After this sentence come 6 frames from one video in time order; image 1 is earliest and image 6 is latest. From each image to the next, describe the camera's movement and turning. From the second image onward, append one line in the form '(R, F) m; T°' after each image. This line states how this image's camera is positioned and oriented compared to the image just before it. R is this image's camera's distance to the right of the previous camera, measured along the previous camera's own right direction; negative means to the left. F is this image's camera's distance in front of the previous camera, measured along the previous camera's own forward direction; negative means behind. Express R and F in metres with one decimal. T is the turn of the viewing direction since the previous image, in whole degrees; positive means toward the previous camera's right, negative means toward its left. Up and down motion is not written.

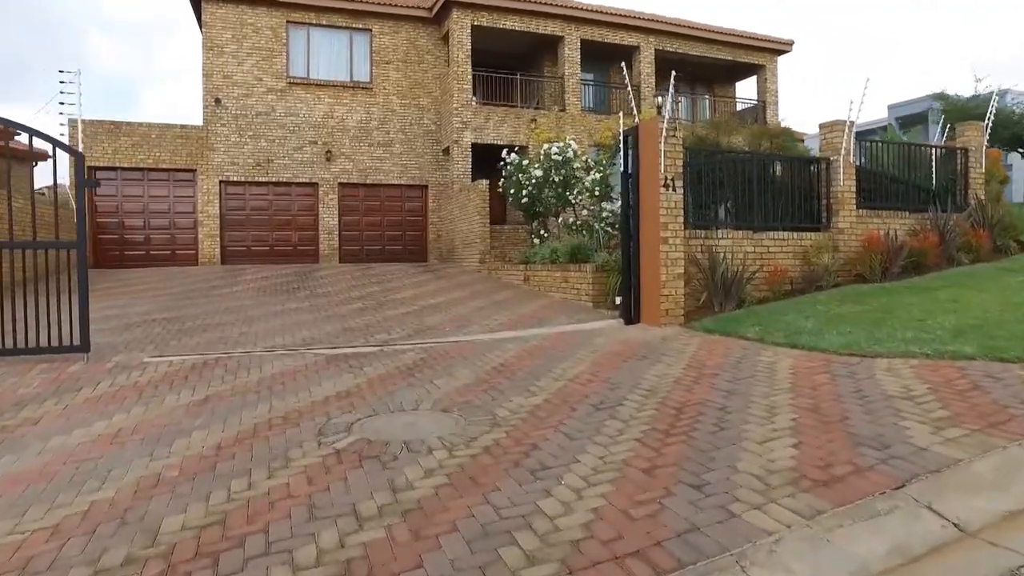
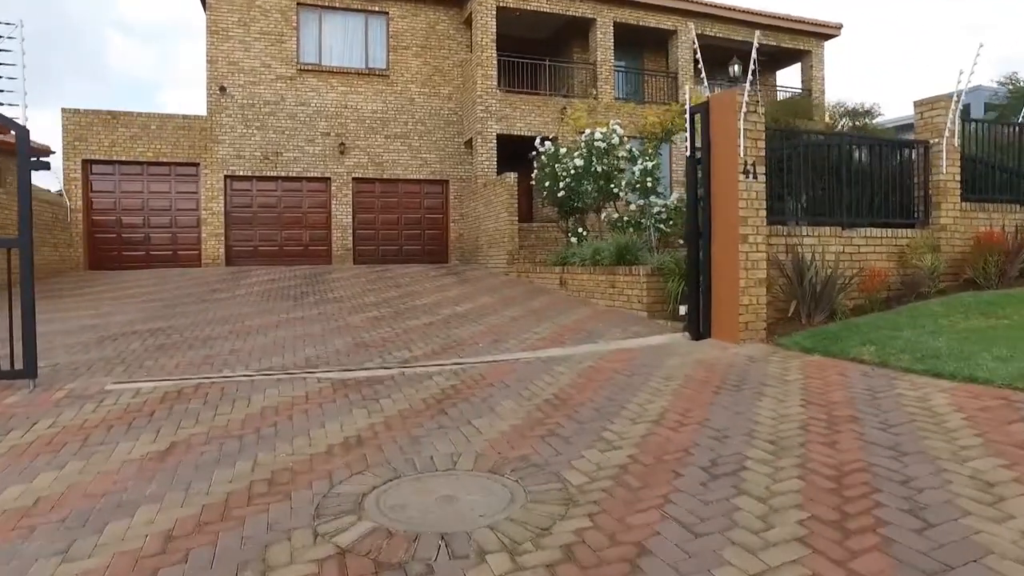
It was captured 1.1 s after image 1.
(-0.4, +1.6) m; -1°
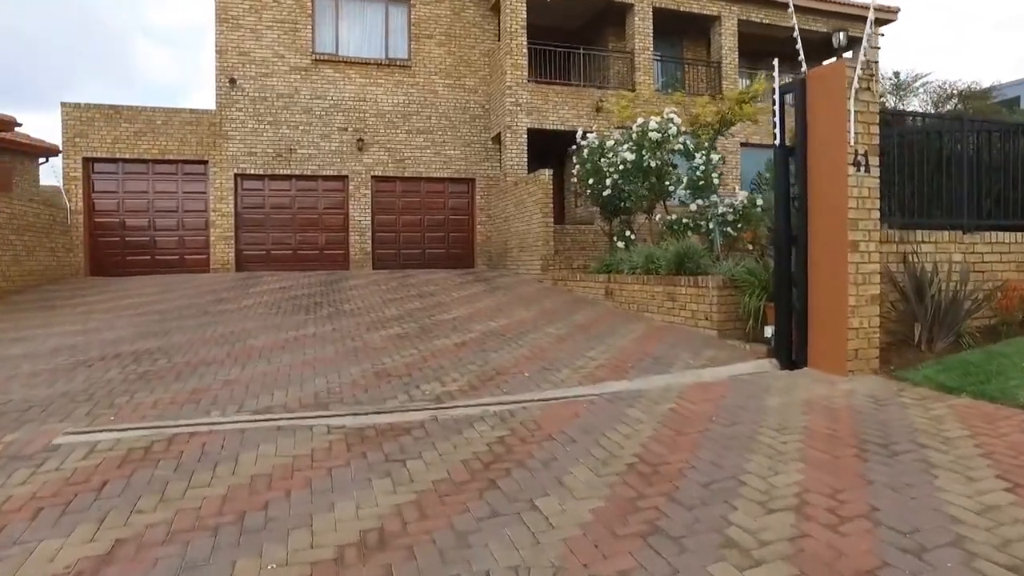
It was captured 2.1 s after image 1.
(-0.3, +1.4) m; -2°
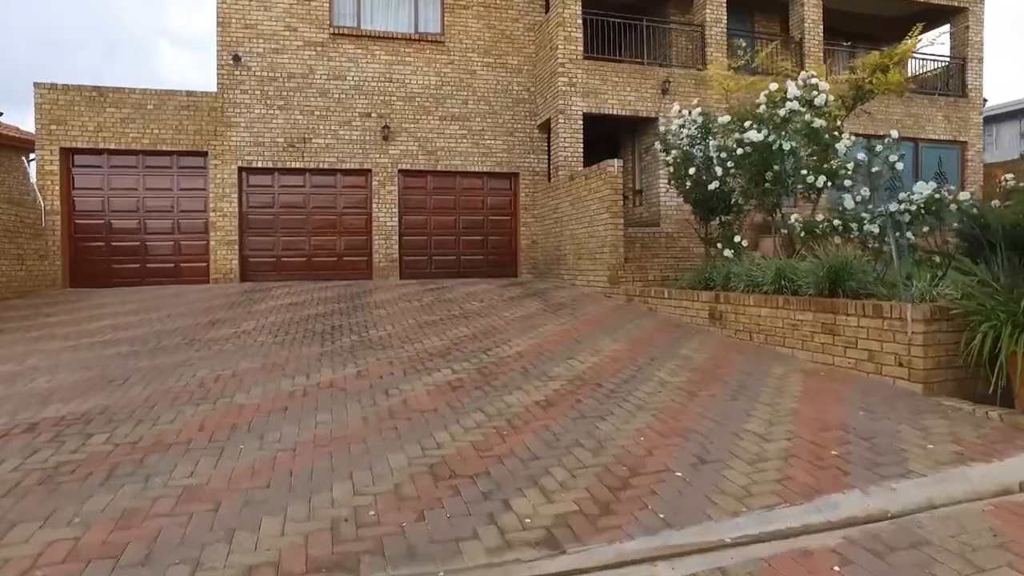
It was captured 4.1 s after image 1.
(-0.8, +2.6) m; -1°
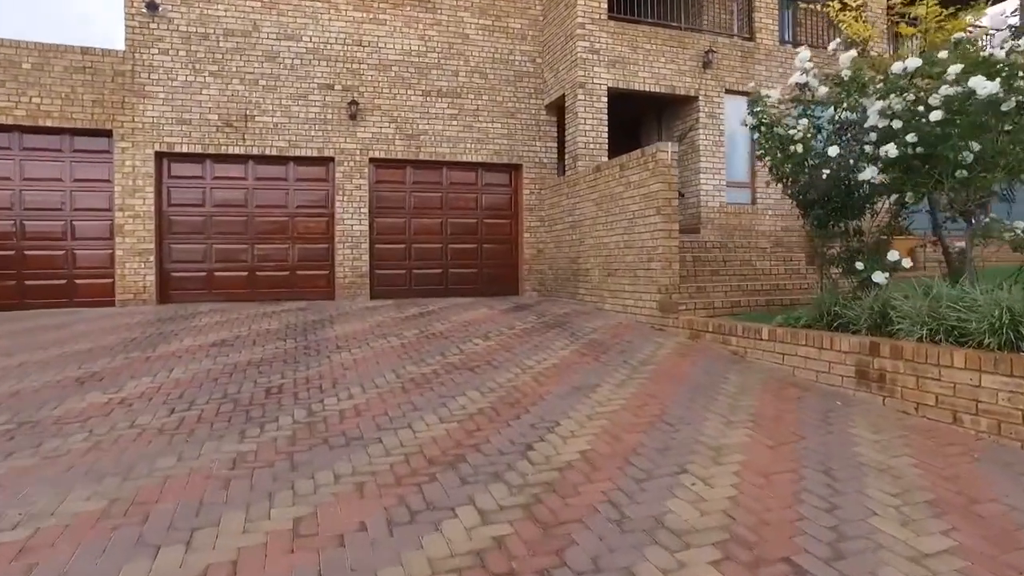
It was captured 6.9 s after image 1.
(-0.6, +3.2) m; +3°
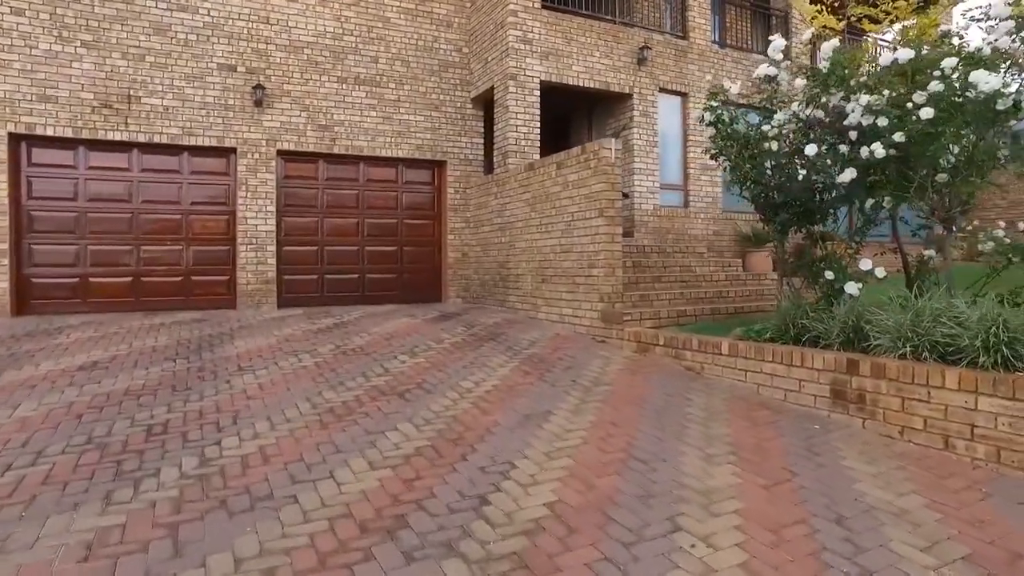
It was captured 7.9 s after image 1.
(-0.2, +0.9) m; +8°
